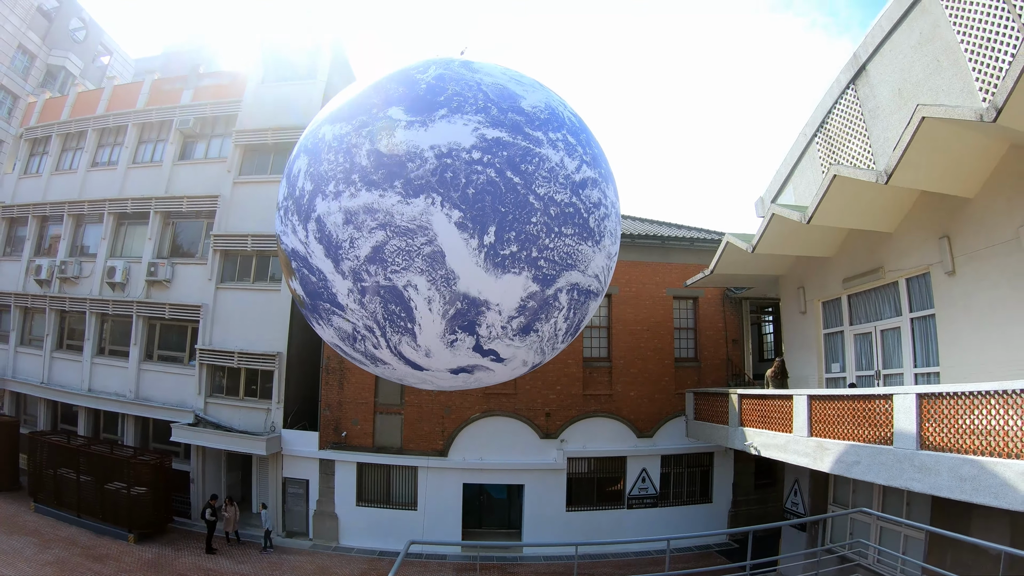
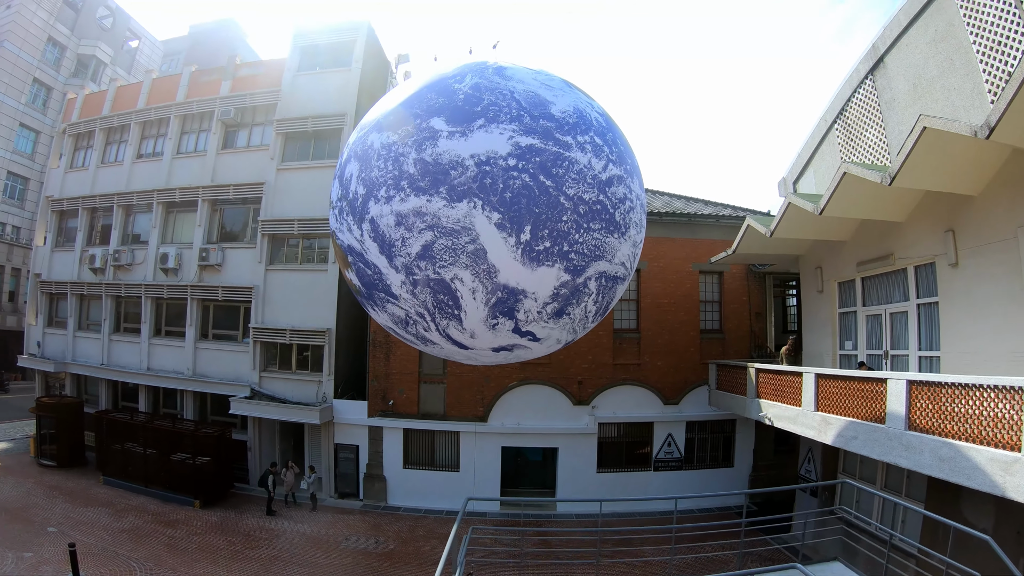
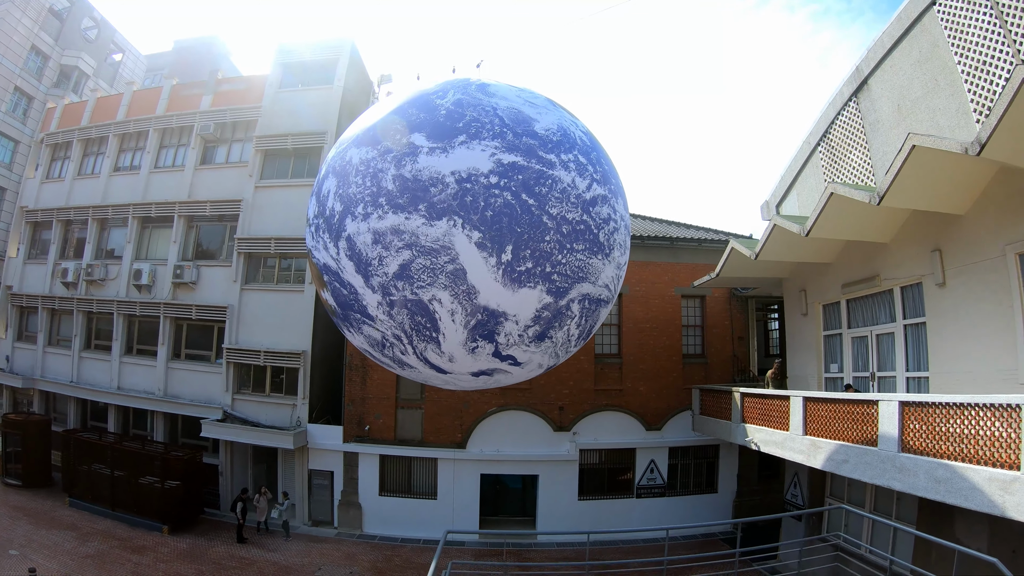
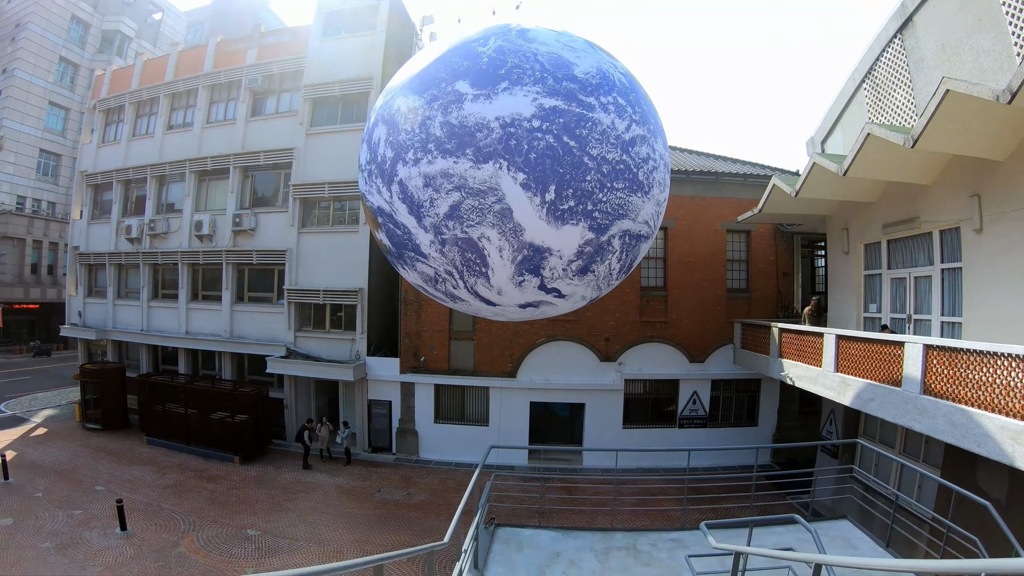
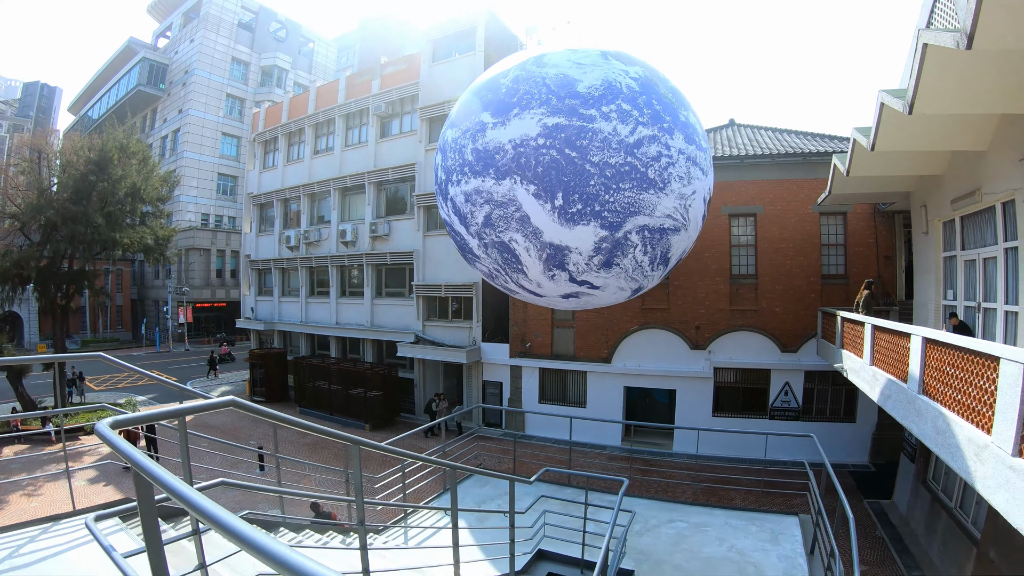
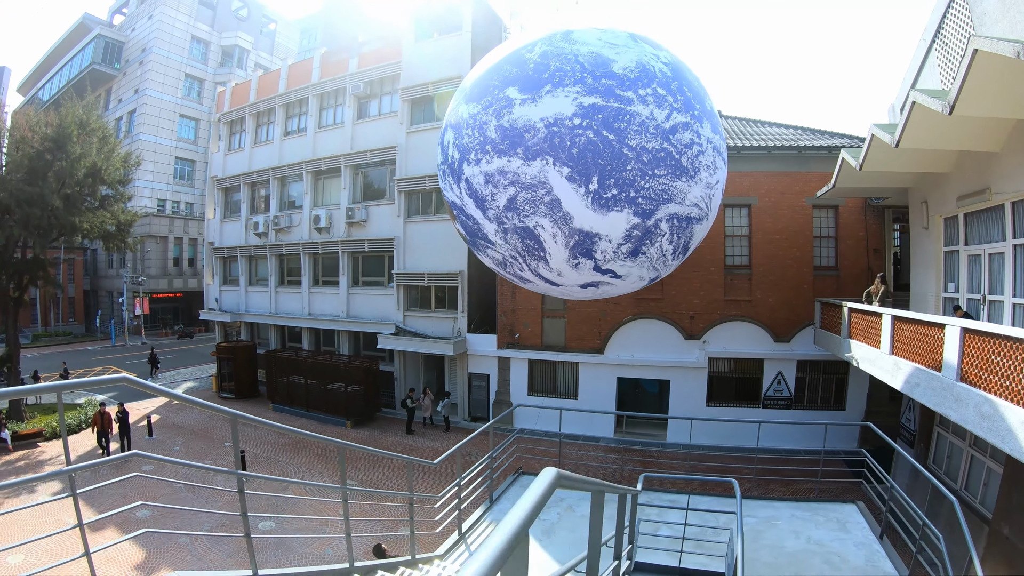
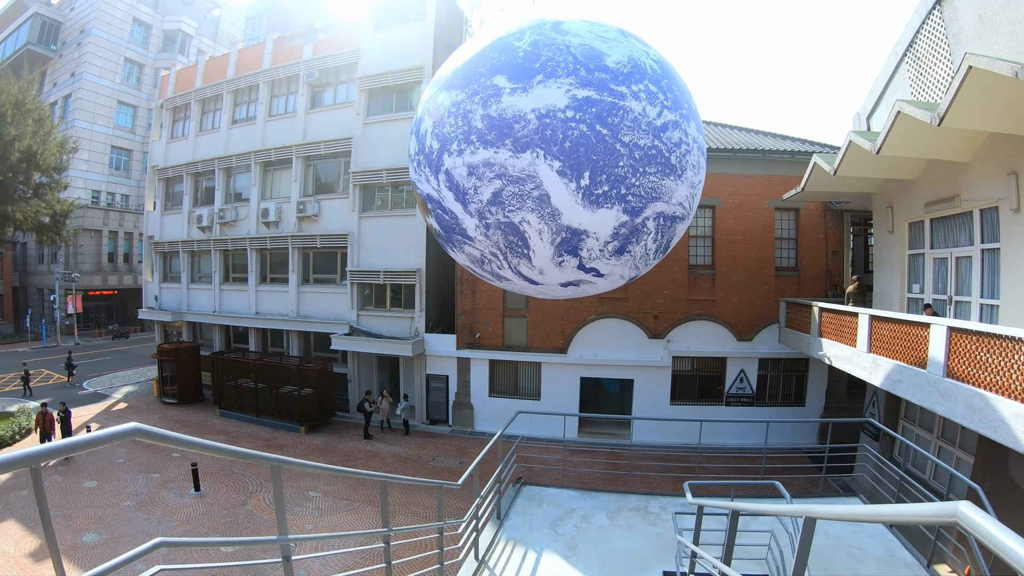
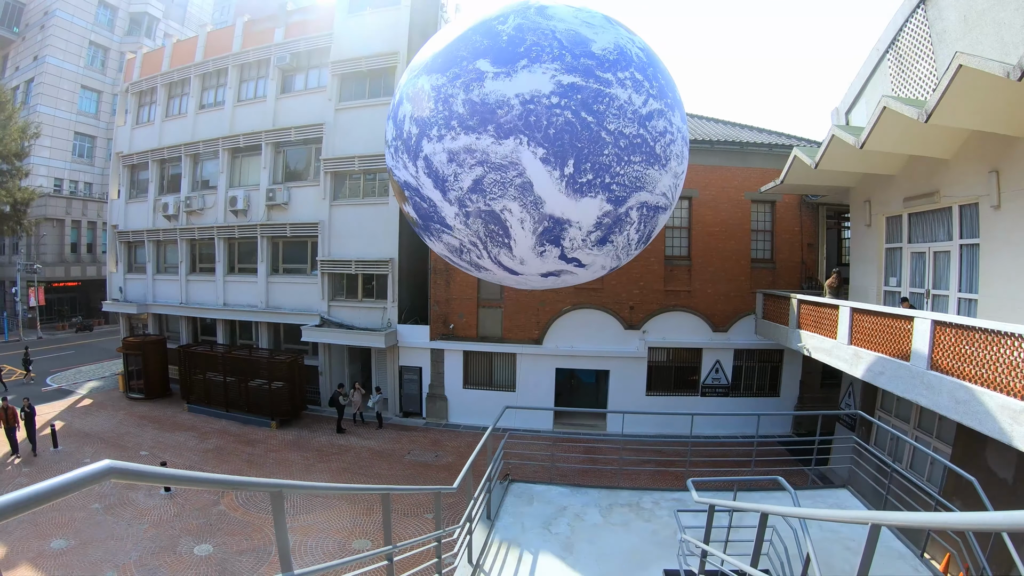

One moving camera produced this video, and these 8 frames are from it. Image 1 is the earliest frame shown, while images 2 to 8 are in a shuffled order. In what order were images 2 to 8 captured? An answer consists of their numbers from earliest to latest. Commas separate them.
3, 2, 4, 8, 7, 6, 5
